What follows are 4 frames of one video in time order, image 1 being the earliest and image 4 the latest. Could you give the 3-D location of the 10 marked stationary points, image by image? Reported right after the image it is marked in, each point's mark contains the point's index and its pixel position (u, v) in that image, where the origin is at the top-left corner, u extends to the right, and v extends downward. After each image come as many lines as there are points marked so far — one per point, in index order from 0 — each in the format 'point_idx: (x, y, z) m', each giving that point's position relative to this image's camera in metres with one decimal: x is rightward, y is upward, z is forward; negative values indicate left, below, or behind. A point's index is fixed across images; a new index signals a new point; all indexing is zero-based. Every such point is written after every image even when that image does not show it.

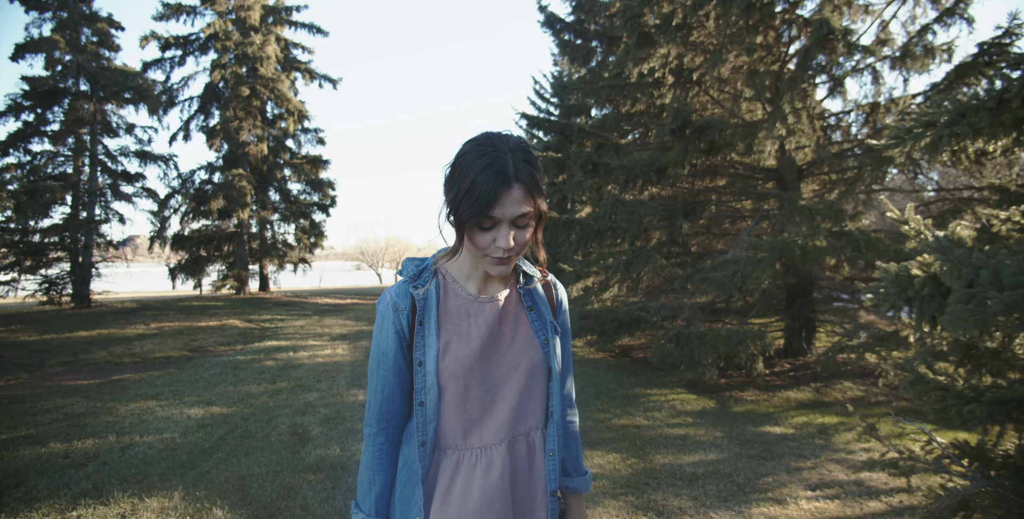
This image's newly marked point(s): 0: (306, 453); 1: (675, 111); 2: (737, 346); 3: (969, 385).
0: (-2.0, -1.8, +5.6) m
1: (+2.7, +2.5, +10.1) m
2: (+3.7, -1.4, +9.8) m
3: (+2.9, -0.8, +3.8) m
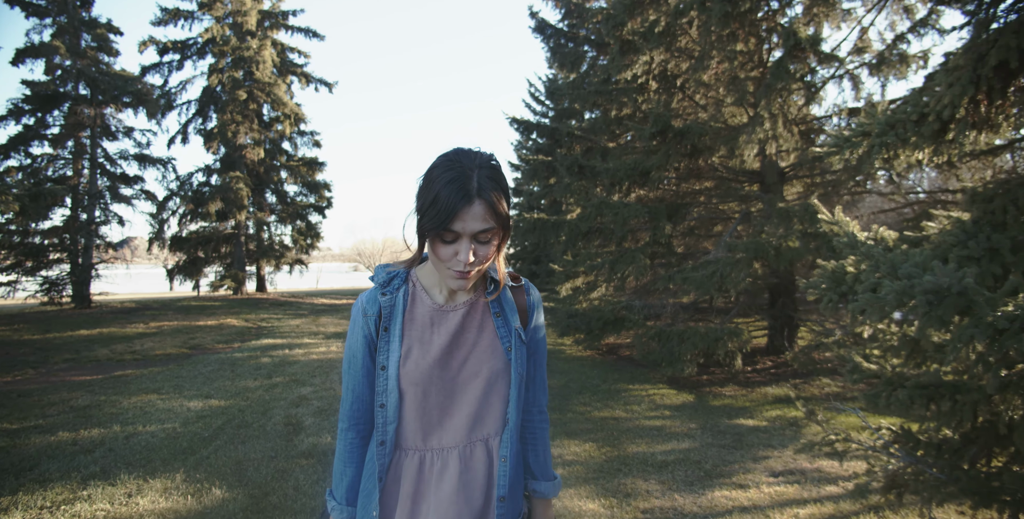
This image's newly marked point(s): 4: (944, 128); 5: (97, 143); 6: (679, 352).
0: (-2.2, -1.8, +6.0) m
1: (+2.5, +2.5, +10.5) m
2: (+3.5, -1.4, +10.2) m
3: (+2.7, -0.8, +4.2) m
4: (+2.8, +0.9, +3.9) m
5: (-12.4, +3.5, +17.8) m
6: (+2.9, -1.6, +10.3) m
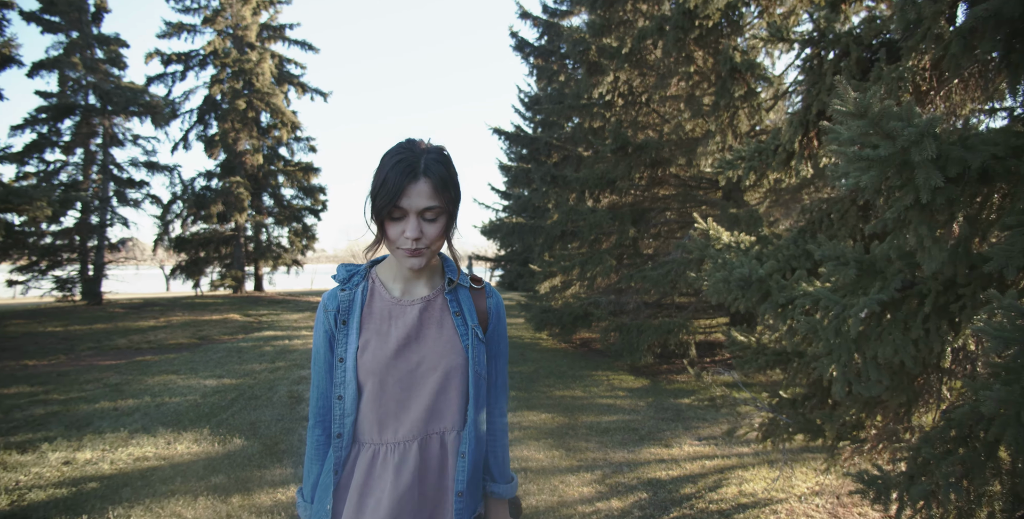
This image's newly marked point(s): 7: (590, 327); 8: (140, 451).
0: (-2.6, -1.8, +7.3) m
1: (+2.1, +2.5, +11.8) m
2: (+3.0, -1.4, +11.5) m
3: (+2.3, -0.8, +5.5) m
4: (+2.4, +0.9, +5.2) m
5: (-12.9, +3.5, +19.0) m
6: (+2.5, -1.6, +11.6) m
7: (+1.9, -1.7, +14.7) m
8: (-3.5, -1.8, +5.6) m
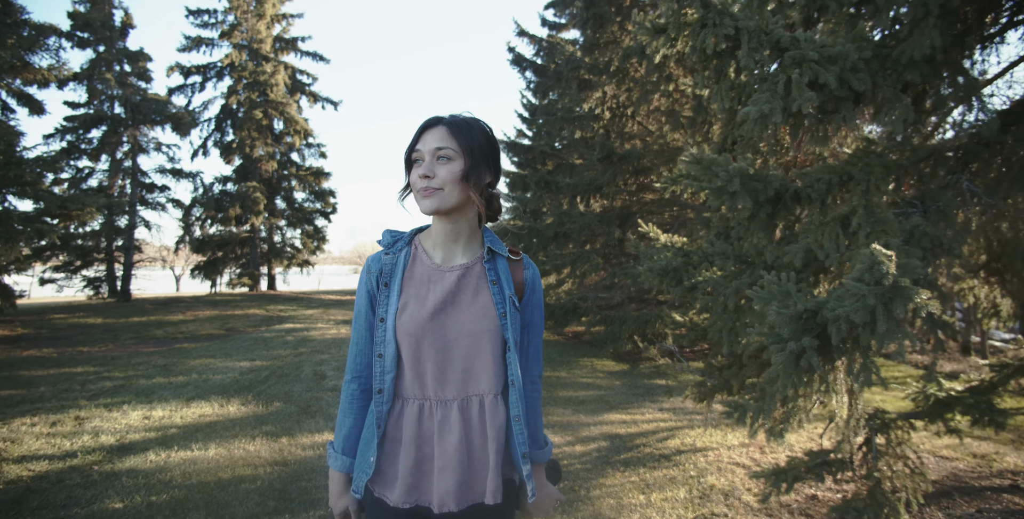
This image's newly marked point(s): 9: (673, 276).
0: (-2.7, -1.8, +8.6) m
1: (+1.9, +2.5, +13.2) m
2: (+2.9, -1.4, +12.8) m
3: (+2.1, -0.7, +6.8) m
4: (+2.3, +0.9, +6.6) m
5: (-13.0, +3.5, +20.5) m
6: (+2.3, -1.6, +12.9) m
7: (+1.8, -1.6, +16.0) m
8: (-3.7, -1.8, +7.0) m
9: (+1.5, -0.2, +5.5) m
